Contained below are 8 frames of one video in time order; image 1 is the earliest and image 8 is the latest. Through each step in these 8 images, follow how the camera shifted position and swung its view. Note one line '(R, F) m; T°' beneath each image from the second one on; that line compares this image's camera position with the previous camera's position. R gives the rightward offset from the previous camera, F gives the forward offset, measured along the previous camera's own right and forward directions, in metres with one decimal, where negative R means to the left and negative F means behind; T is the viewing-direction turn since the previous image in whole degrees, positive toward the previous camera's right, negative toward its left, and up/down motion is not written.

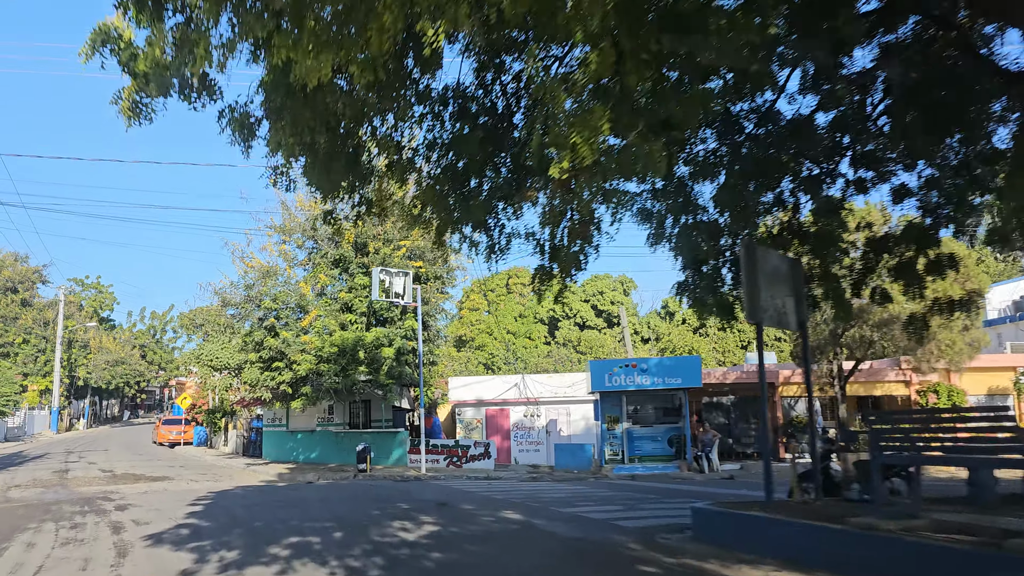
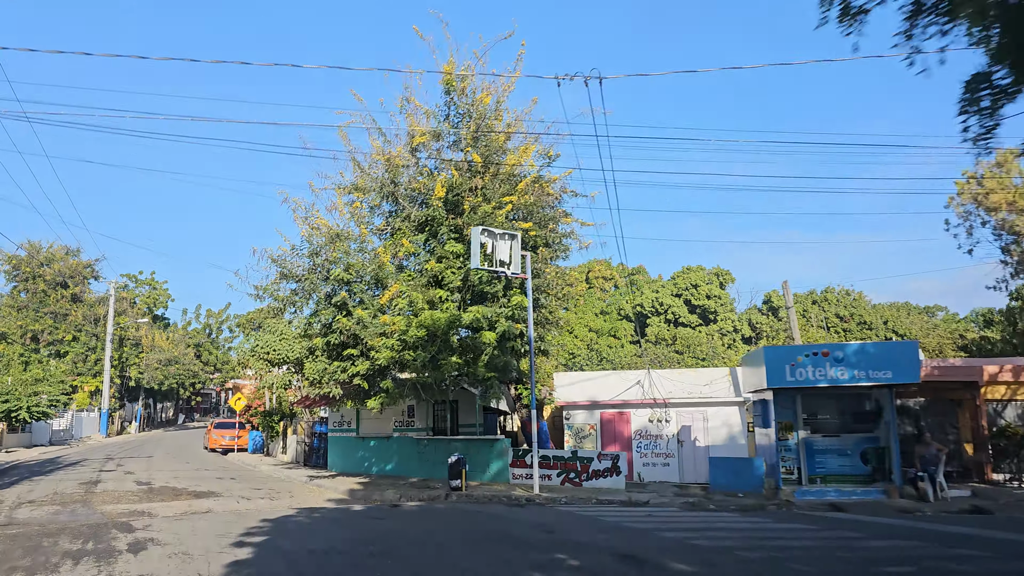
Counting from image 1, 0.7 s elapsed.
(-1.8, +5.0) m; -4°
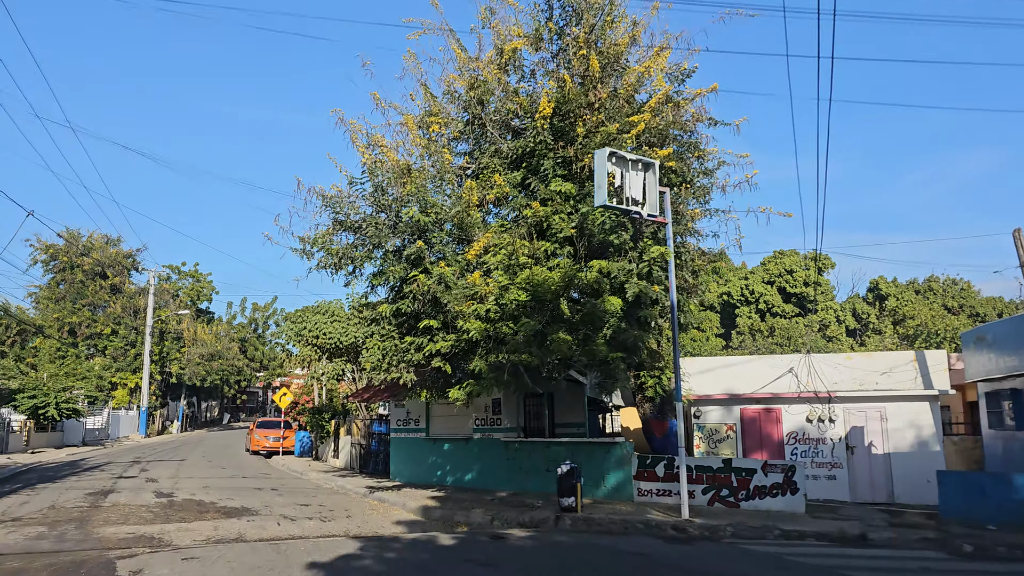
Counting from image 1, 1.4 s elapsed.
(-1.4, +4.6) m; -3°
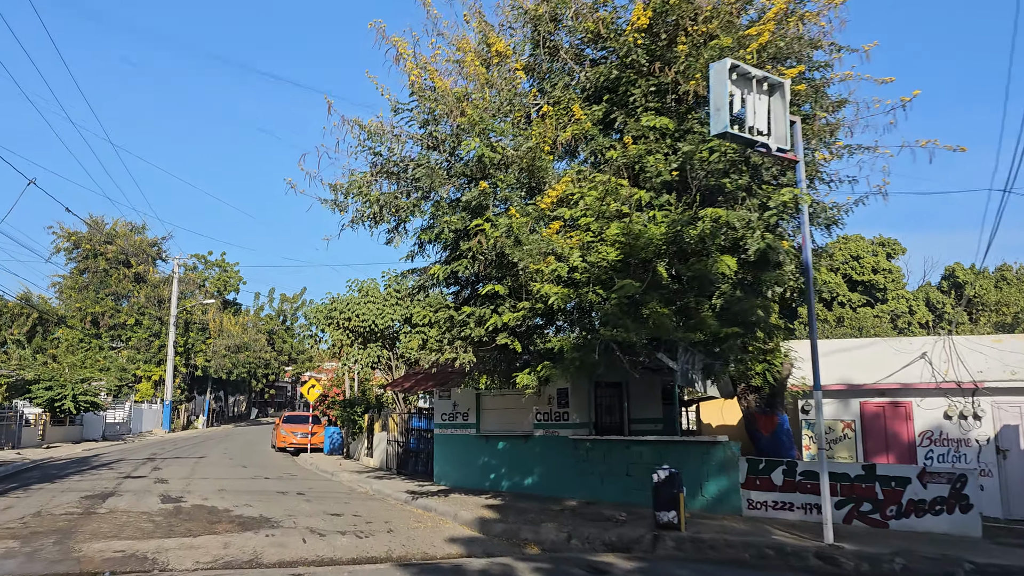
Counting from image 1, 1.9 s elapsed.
(-0.7, +2.7) m; -2°
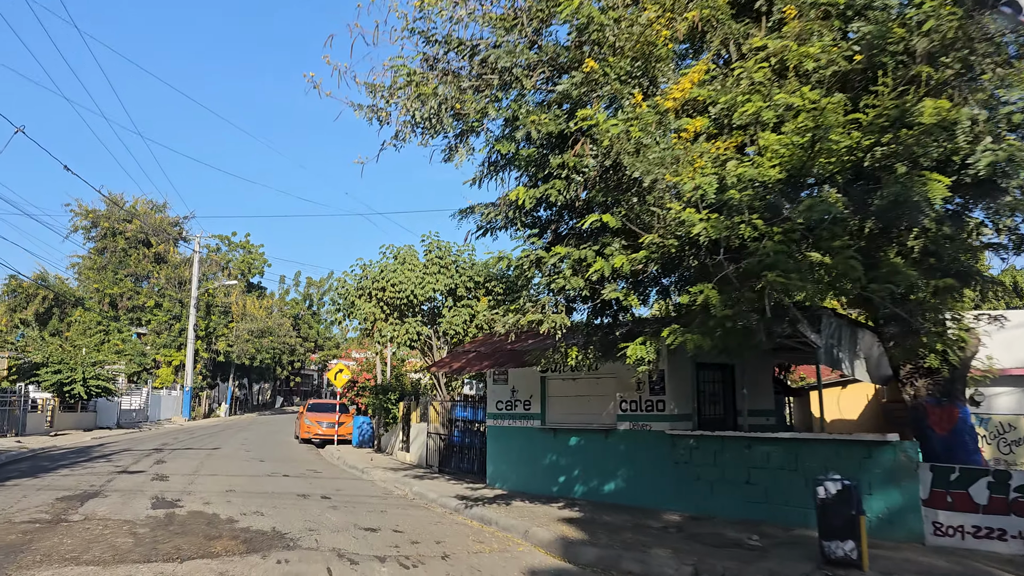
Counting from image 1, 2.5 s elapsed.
(-0.8, +3.0) m; -2°
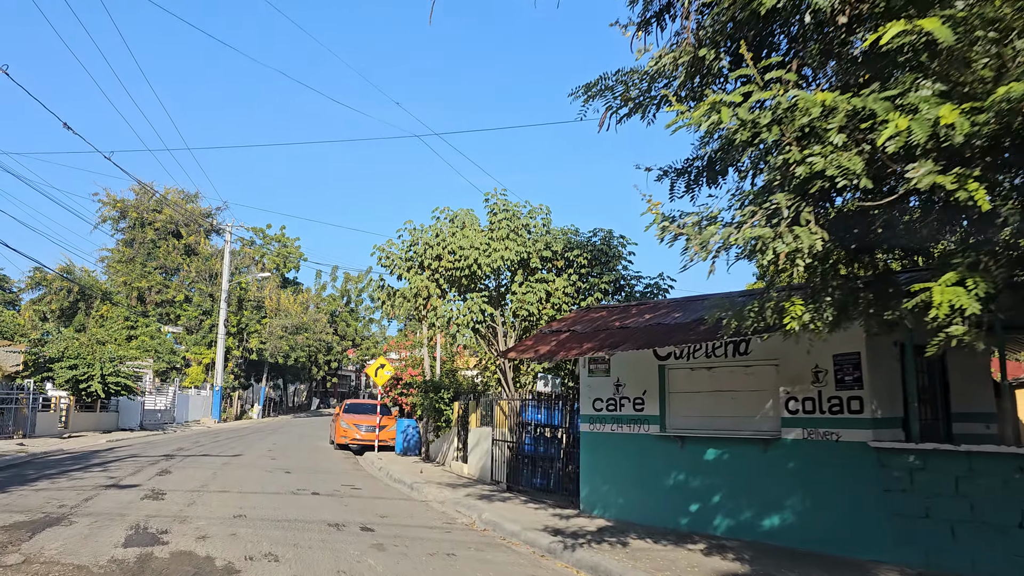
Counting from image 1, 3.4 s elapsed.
(-0.8, +3.4) m; -3°
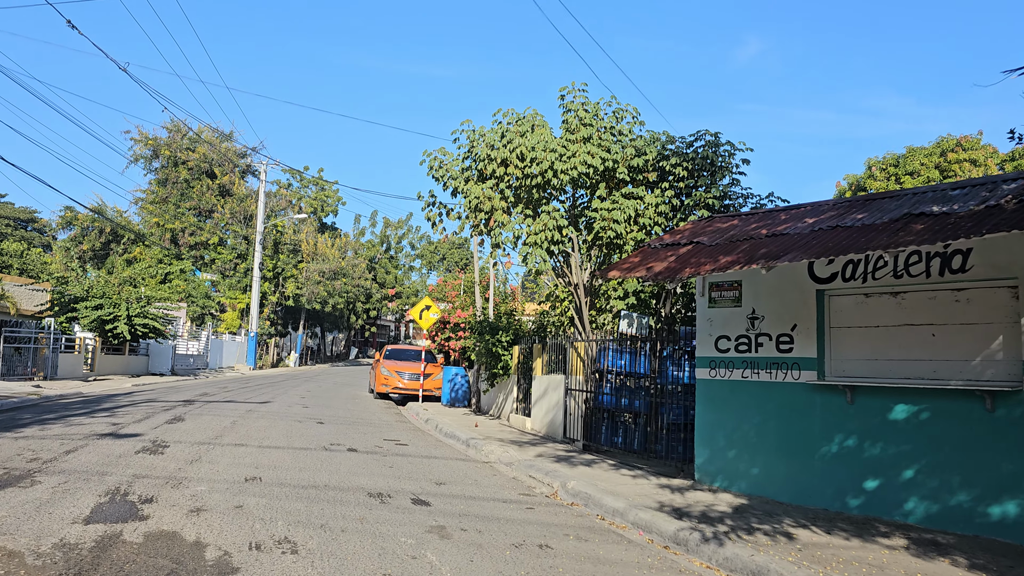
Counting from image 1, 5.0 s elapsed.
(-0.6, +2.4) m; -3°
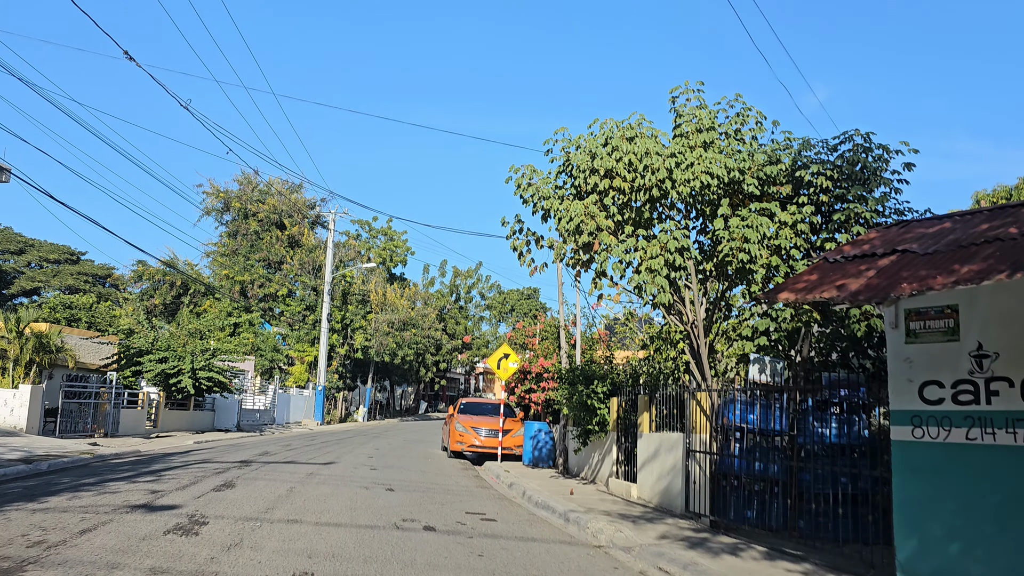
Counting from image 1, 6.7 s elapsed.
(-0.4, +1.8) m; -5°
